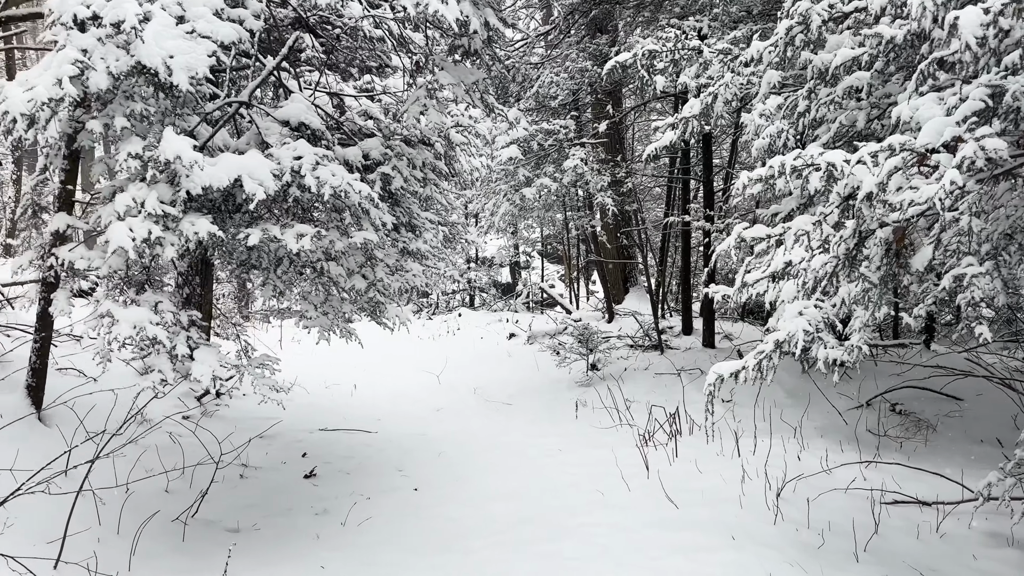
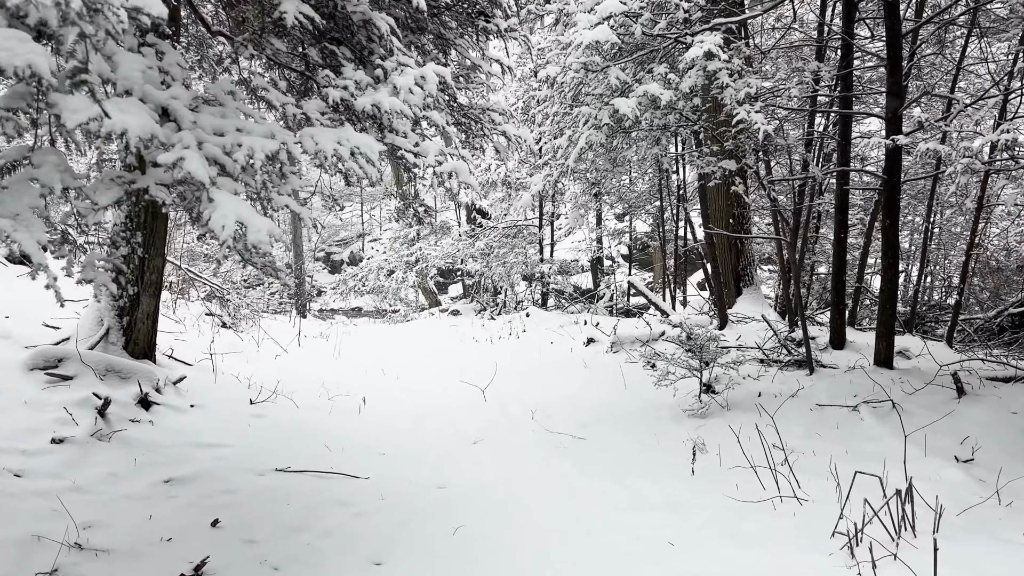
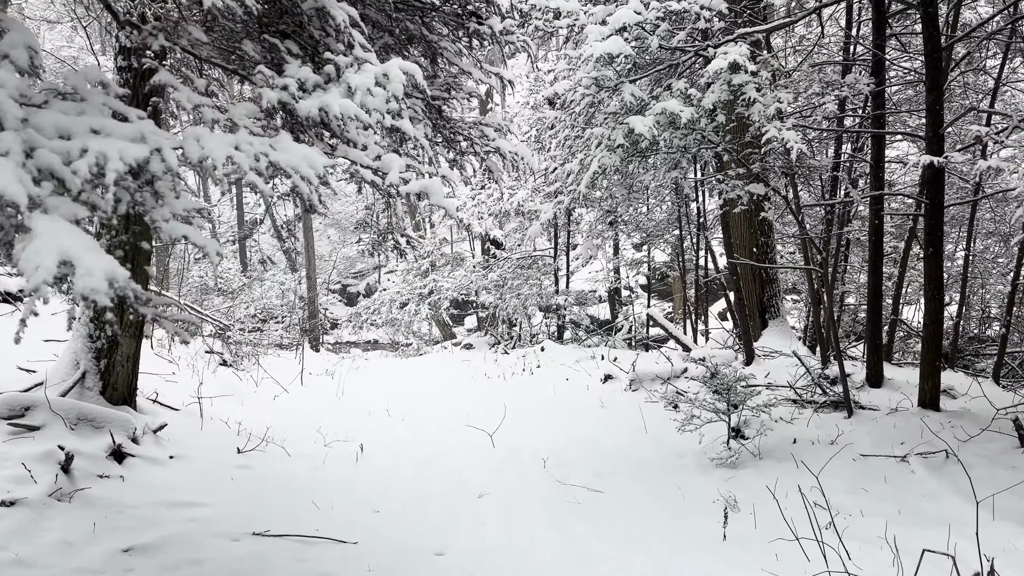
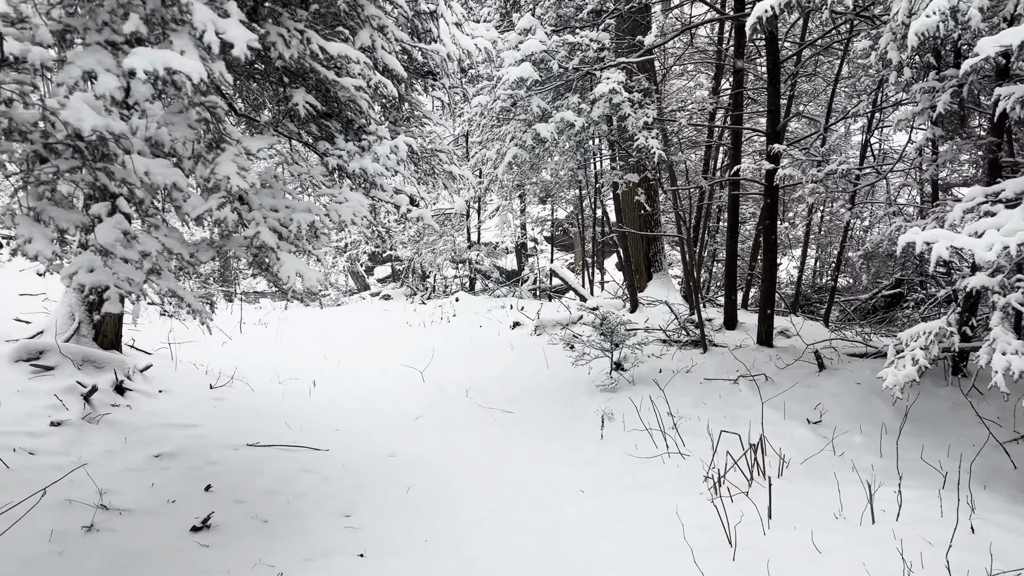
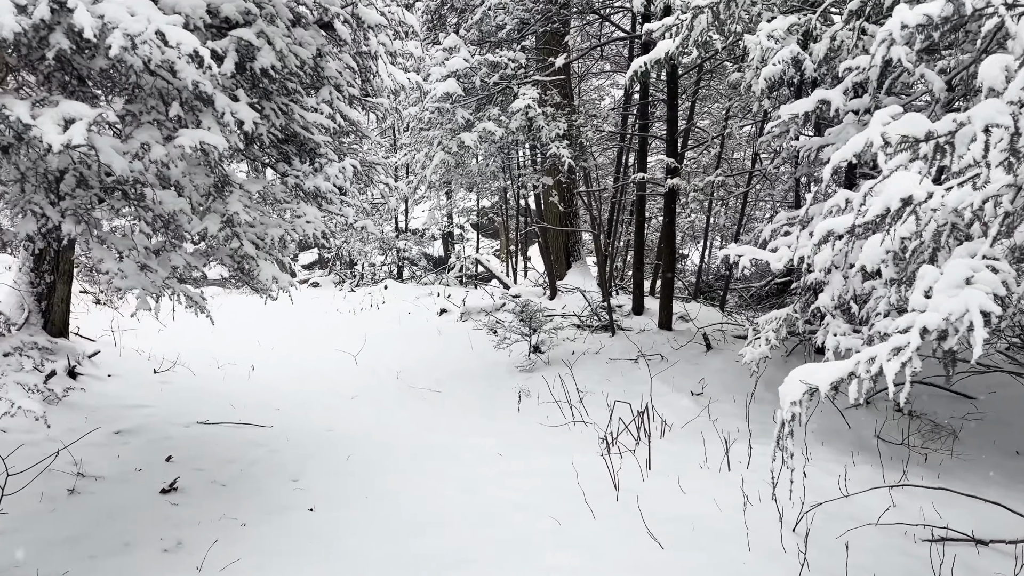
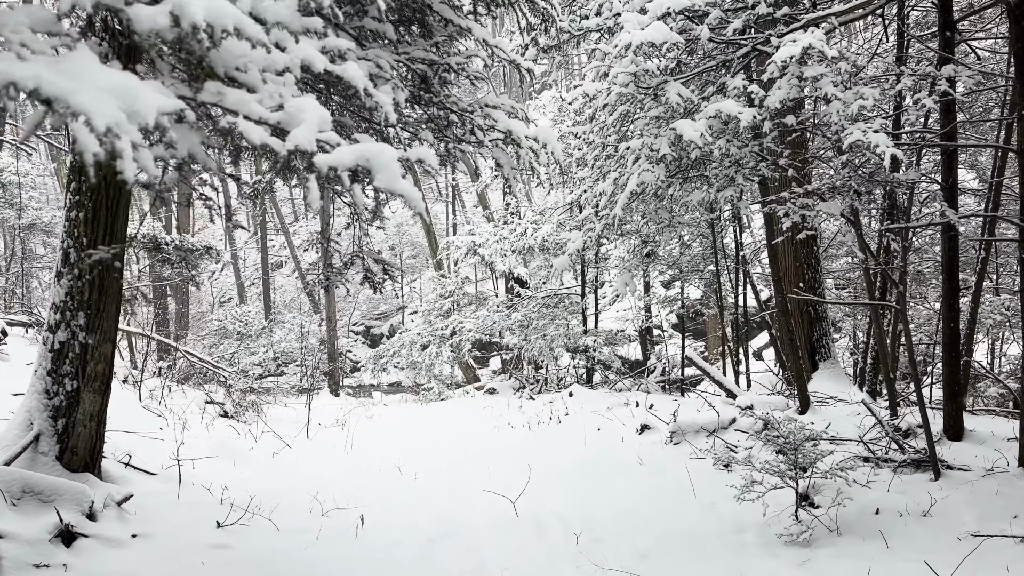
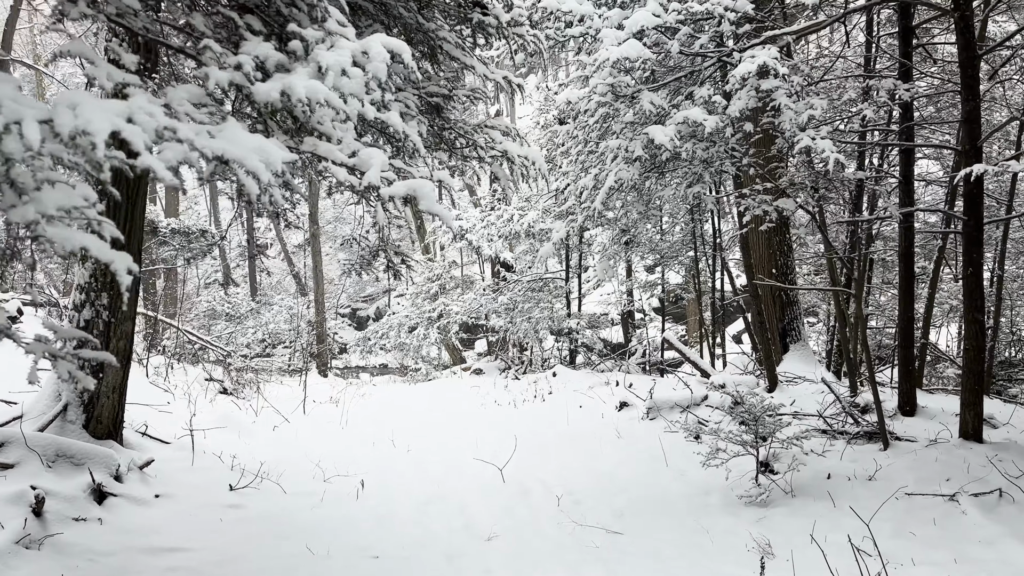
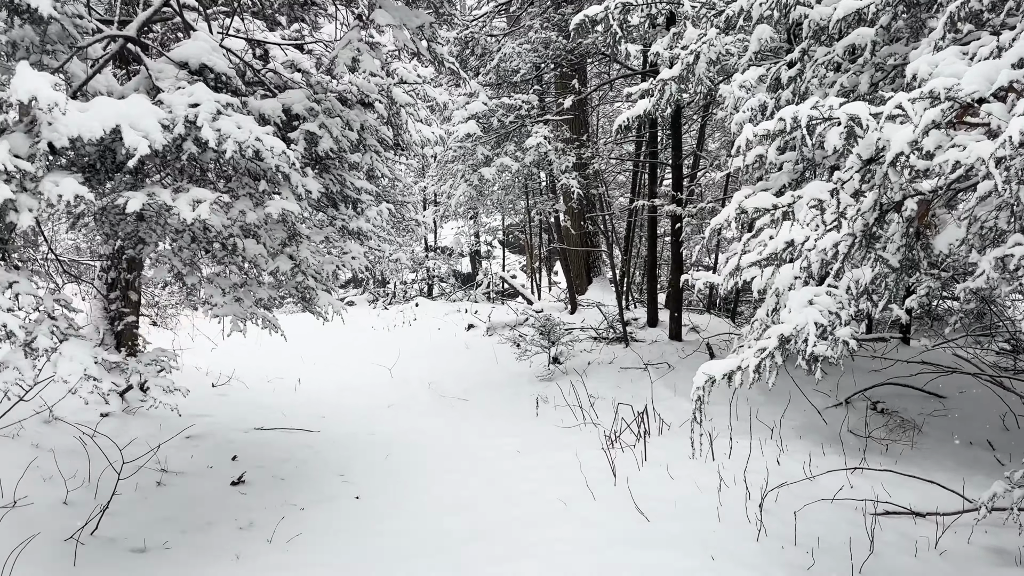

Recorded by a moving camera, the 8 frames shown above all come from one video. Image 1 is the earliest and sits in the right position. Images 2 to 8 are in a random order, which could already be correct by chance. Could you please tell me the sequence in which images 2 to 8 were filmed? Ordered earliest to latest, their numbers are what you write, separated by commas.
8, 5, 4, 2, 3, 7, 6
